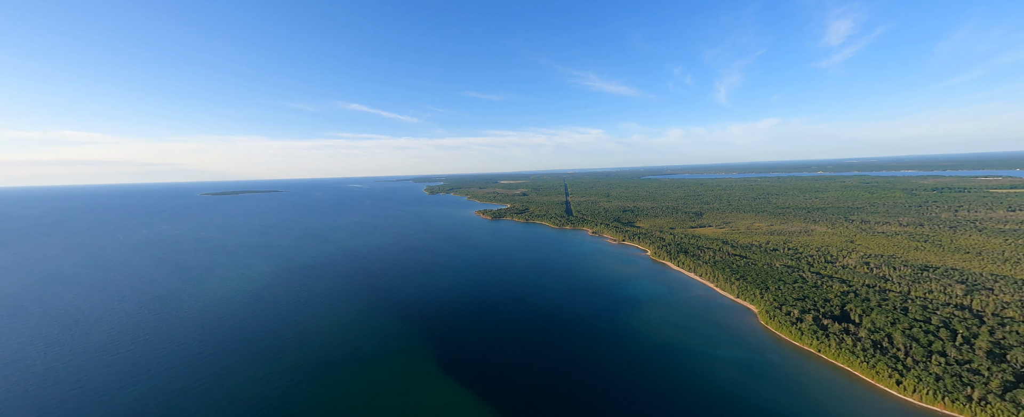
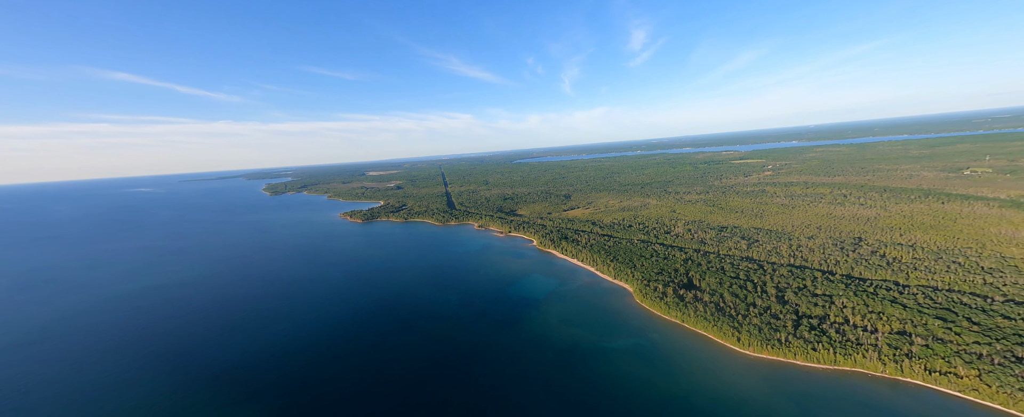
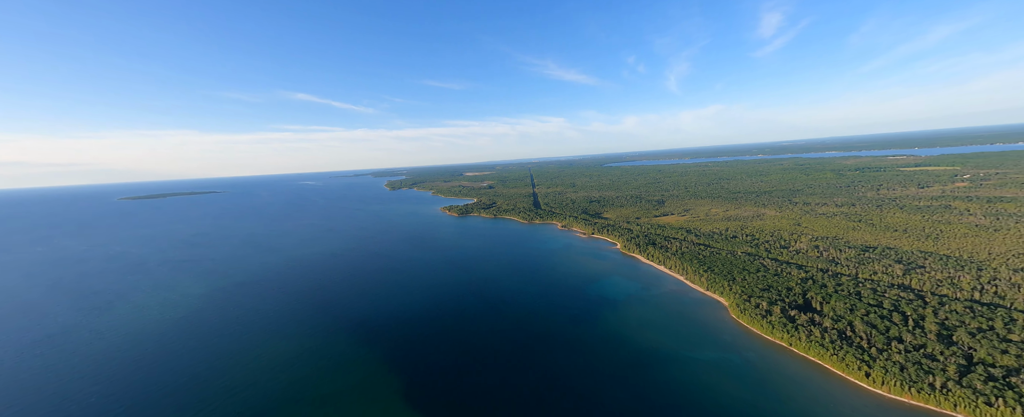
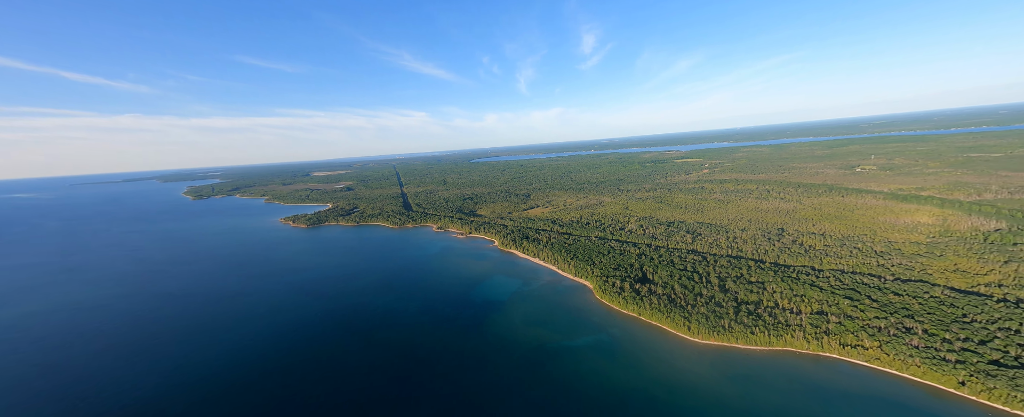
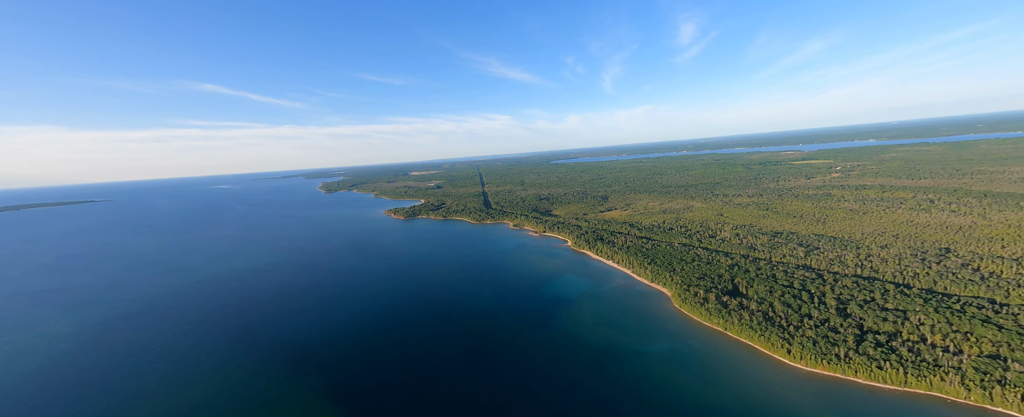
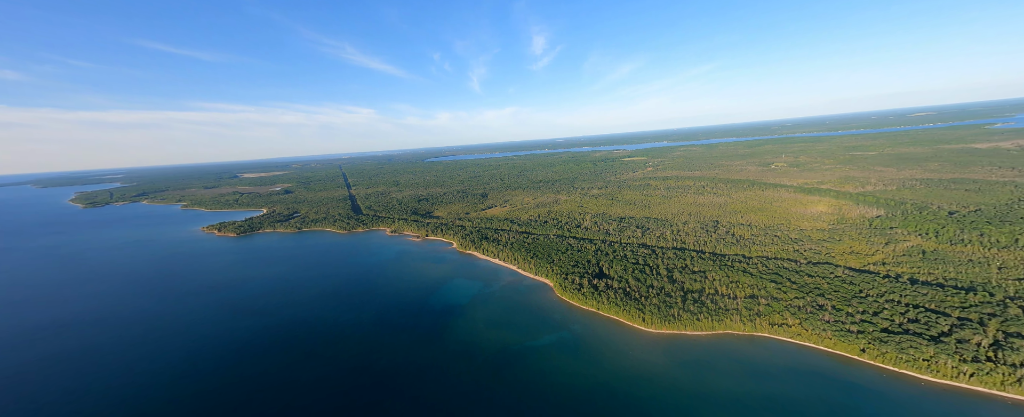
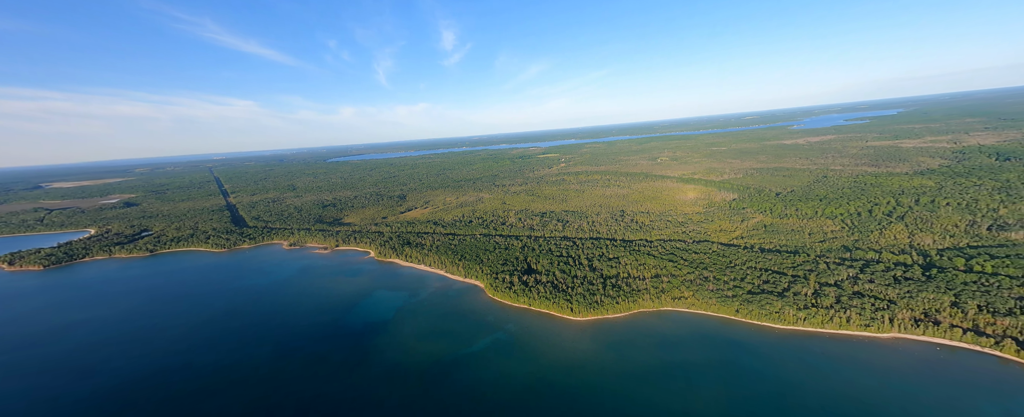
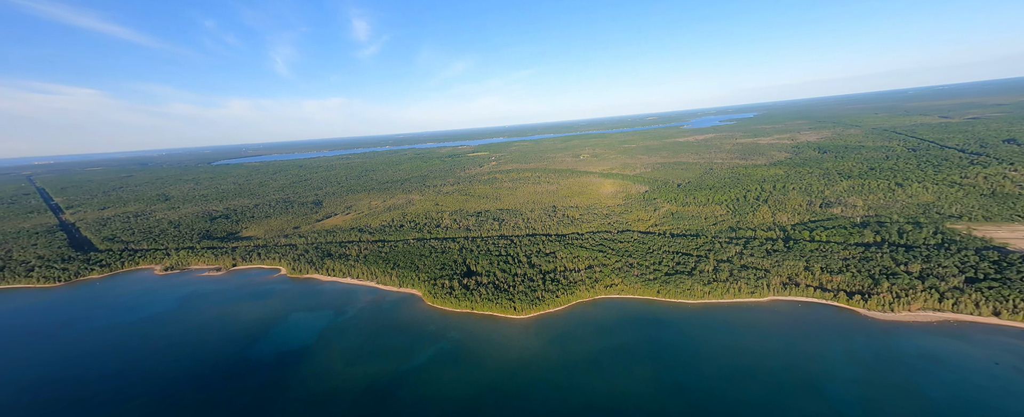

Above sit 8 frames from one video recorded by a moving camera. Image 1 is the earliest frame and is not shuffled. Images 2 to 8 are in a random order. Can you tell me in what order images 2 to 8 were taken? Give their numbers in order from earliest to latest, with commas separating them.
3, 5, 2, 4, 6, 7, 8
